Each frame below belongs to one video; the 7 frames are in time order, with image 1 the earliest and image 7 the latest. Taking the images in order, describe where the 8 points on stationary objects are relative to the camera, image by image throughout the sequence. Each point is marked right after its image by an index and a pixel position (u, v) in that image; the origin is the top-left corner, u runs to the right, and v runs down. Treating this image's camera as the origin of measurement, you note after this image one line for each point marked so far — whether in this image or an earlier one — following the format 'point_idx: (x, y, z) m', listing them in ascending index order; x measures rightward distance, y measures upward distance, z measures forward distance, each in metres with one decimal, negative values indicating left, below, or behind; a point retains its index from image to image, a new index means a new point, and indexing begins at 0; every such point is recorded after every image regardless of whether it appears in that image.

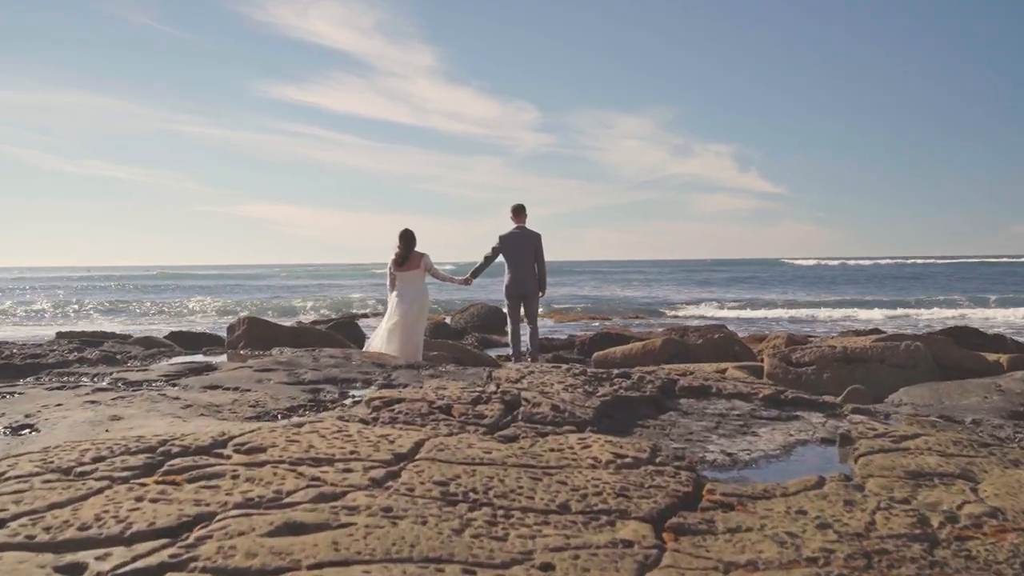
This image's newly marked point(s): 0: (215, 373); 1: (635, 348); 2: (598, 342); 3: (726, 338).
0: (-2.6, -0.7, +7.4) m
1: (+1.7, -0.8, +11.7) m
2: (+1.7, -1.1, +17.5) m
3: (+3.2, -0.8, +13.1) m
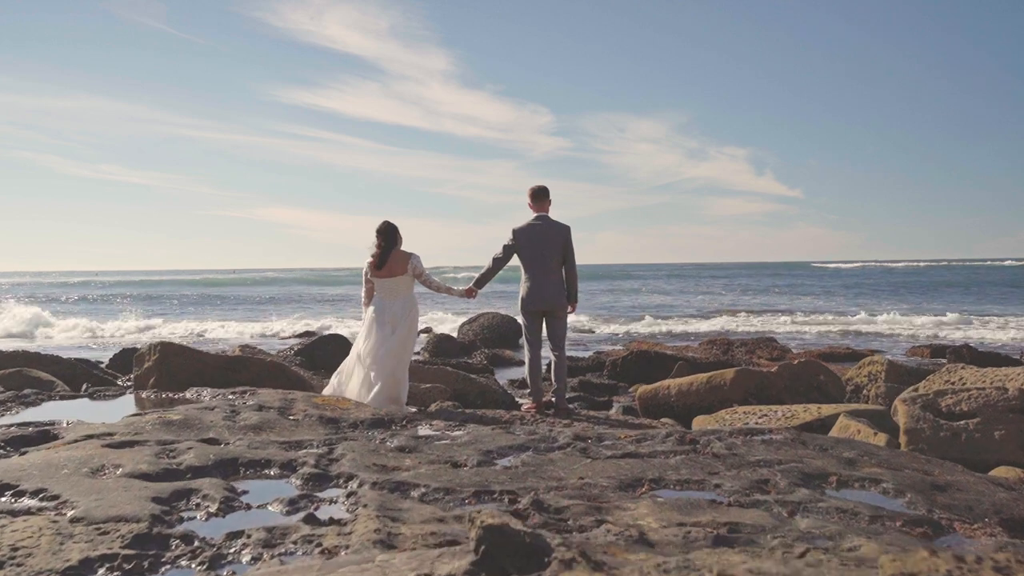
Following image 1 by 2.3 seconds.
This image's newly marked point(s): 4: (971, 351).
0: (-2.5, -0.8, +4.5) m
1: (+1.8, -1.0, +8.7) m
2: (+2.0, -1.3, +14.4) m
3: (+3.5, -0.9, +10.0) m
4: (+7.9, -1.1, +14.8) m
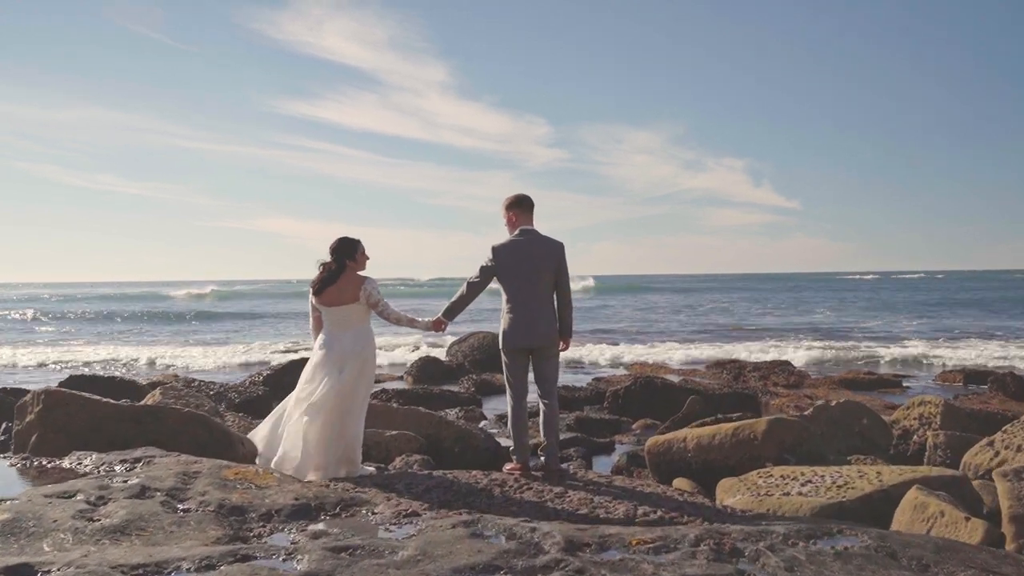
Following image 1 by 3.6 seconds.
0: (-2.6, -1.0, +2.9) m
1: (+1.7, -1.2, +7.1) m
2: (+1.8, -1.6, +12.8) m
3: (+3.3, -1.2, +8.4) m
4: (+7.7, -1.4, +13.2) m
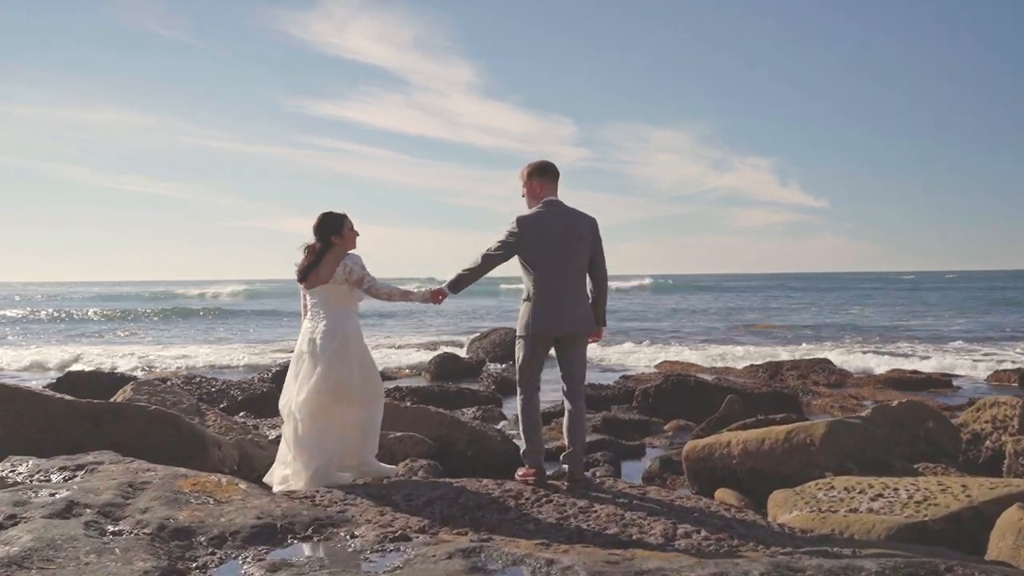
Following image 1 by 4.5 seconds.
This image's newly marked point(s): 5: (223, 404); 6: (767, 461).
0: (-2.6, -0.9, +2.0) m
1: (+1.8, -1.1, +6.1) m
2: (+2.1, -1.5, +11.9) m
3: (+3.5, -1.0, +7.4) m
4: (+8.0, -1.3, +12.1) m
5: (-4.0, -1.6, +11.9) m
6: (+1.8, -1.2, +6.1) m
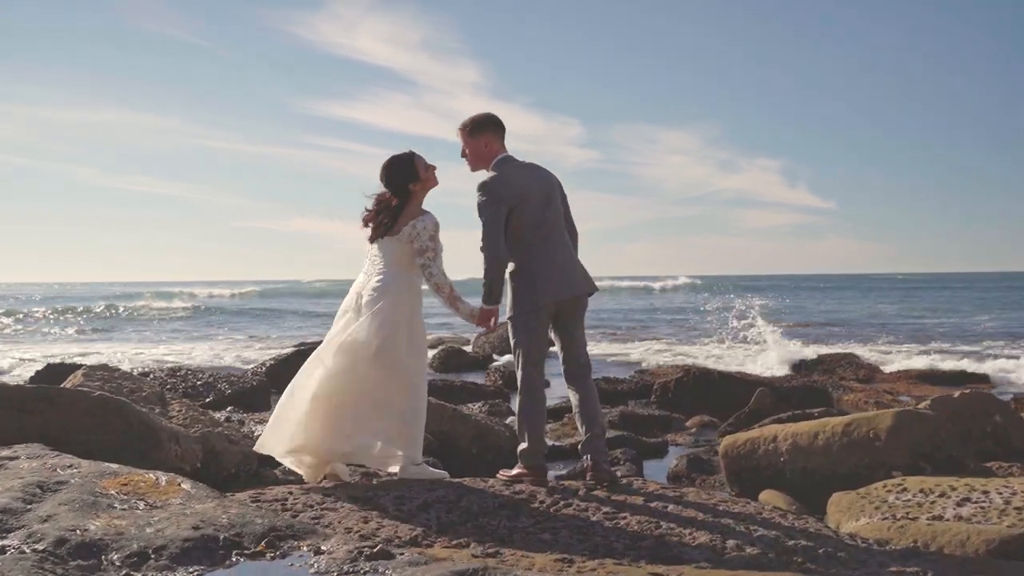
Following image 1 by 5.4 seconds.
0: (-2.6, -0.7, +1.2) m
1: (+1.9, -0.9, +5.3) m
2: (+2.2, -1.3, +11.0) m
3: (+3.5, -0.8, +6.5) m
4: (+8.1, -1.1, +11.1) m
5: (-3.9, -1.4, +11.0) m
6: (+1.9, -1.0, +5.2) m
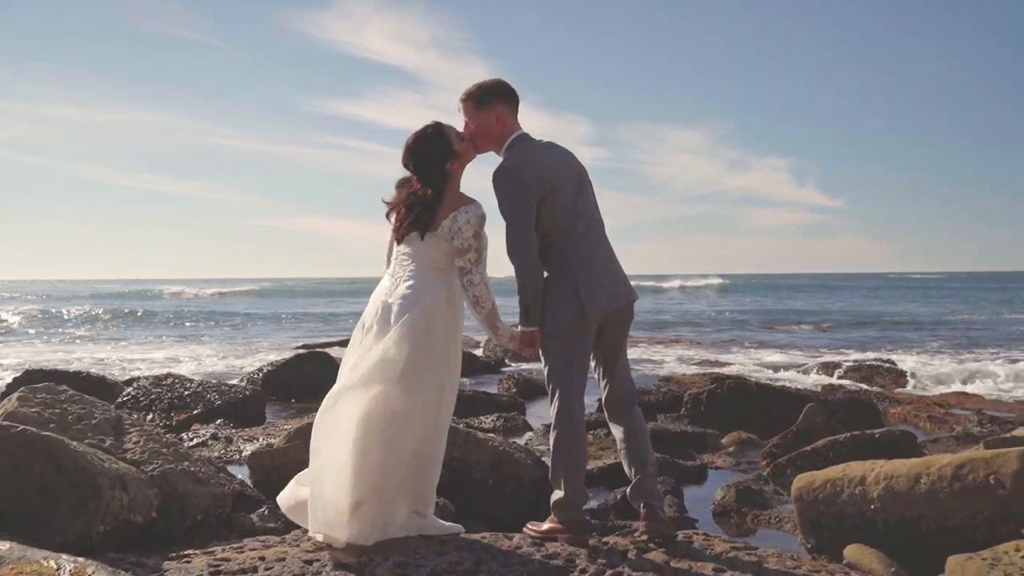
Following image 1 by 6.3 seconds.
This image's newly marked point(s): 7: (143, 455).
0: (-2.5, -0.7, +0.2) m
1: (+2.0, -0.9, +4.2) m
2: (+2.4, -1.3, +10.0) m
3: (+3.7, -0.9, +5.5) m
4: (+8.3, -1.1, +10.1) m
5: (-3.7, -1.4, +10.1) m
6: (+2.0, -1.1, +4.2) m
7: (-1.9, -0.9, +4.5) m
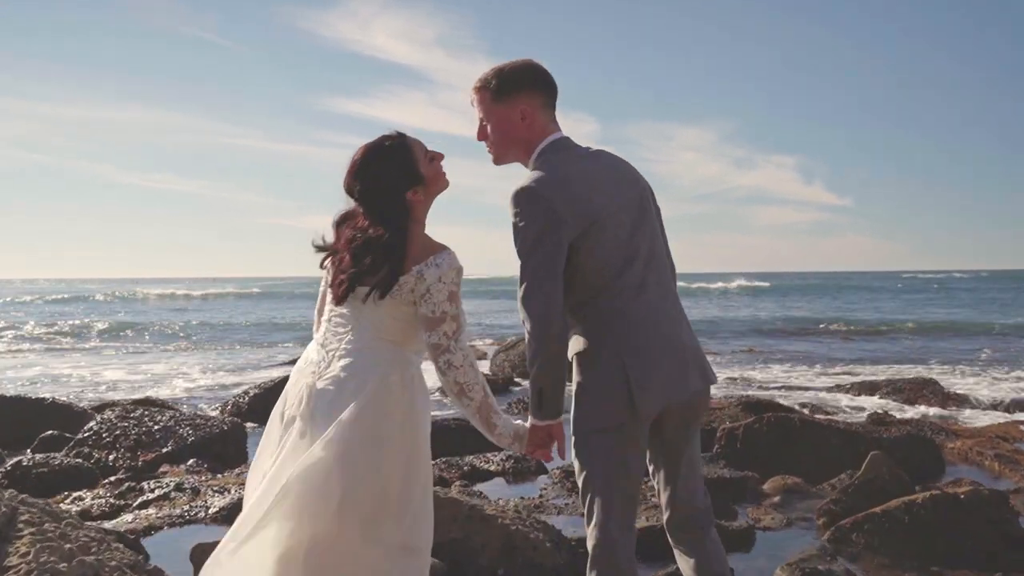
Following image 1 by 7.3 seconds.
0: (-2.4, -1.0, -1.0) m
1: (+2.1, -1.2, +3.0) m
2: (+2.5, -1.5, +8.7) m
3: (+3.8, -1.1, +4.3) m
4: (+8.4, -1.4, +8.8) m
5: (-3.6, -1.6, +8.9) m
6: (+2.1, -1.3, +3.0) m
7: (-1.8, -1.1, +3.3) m
